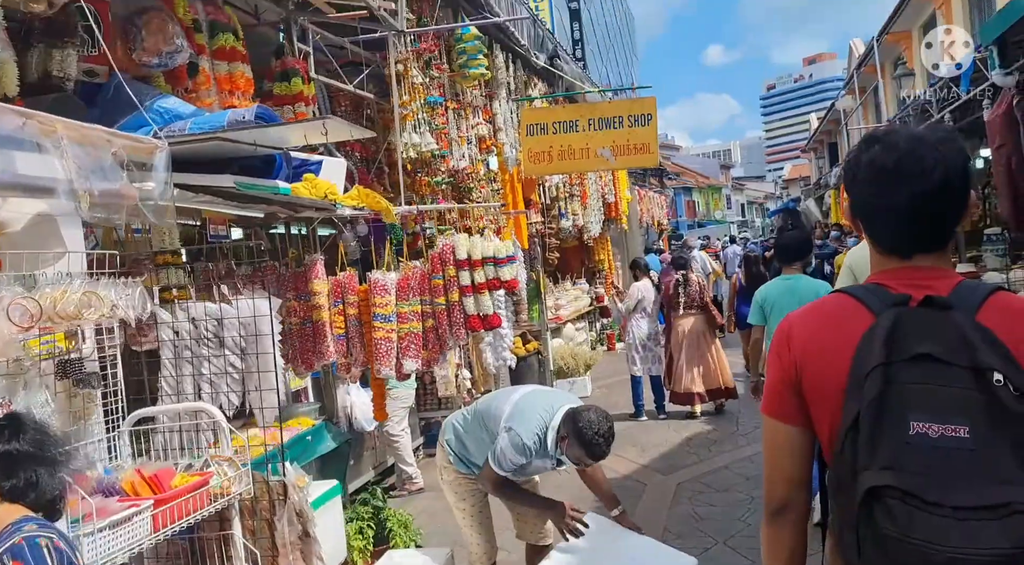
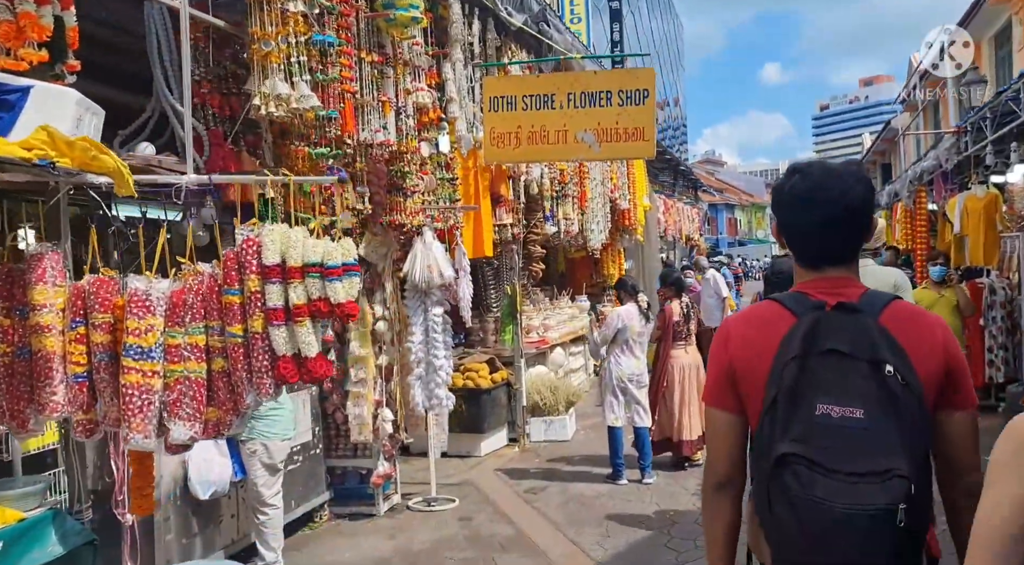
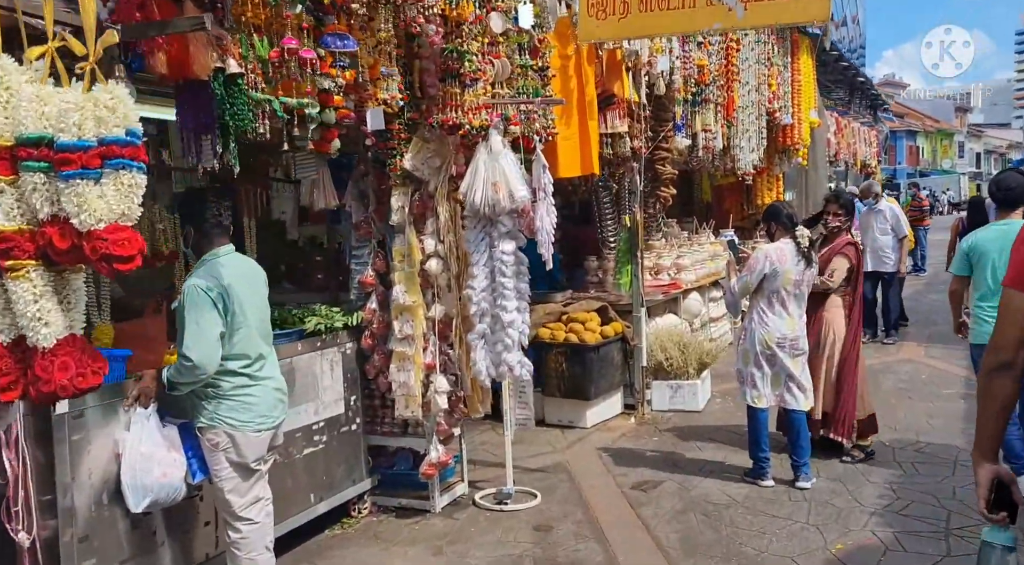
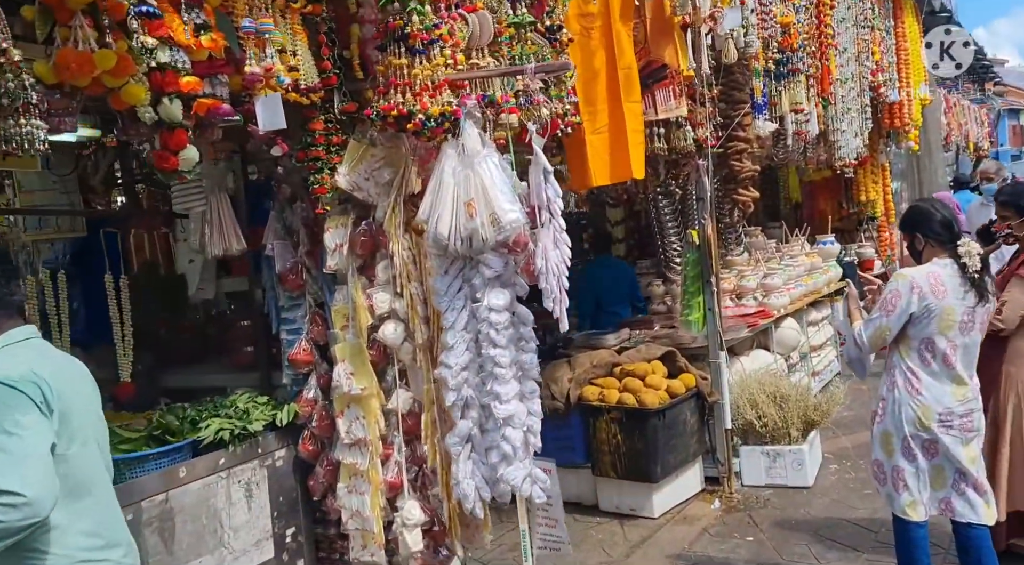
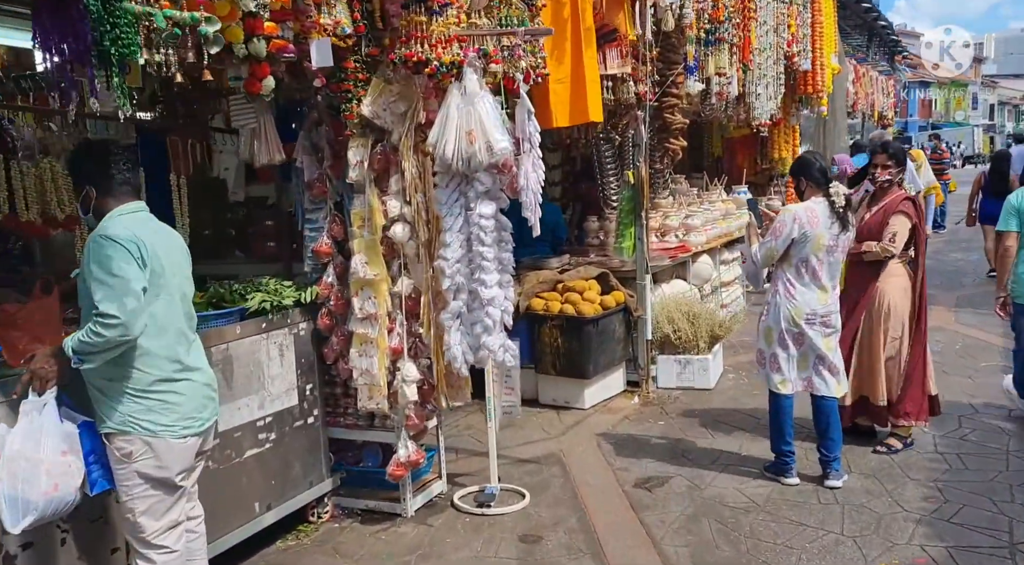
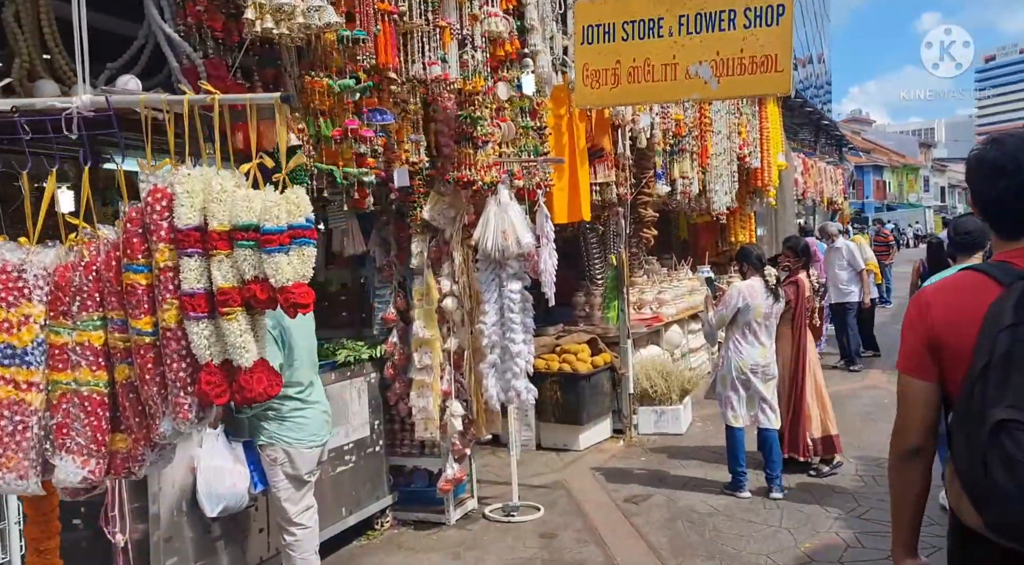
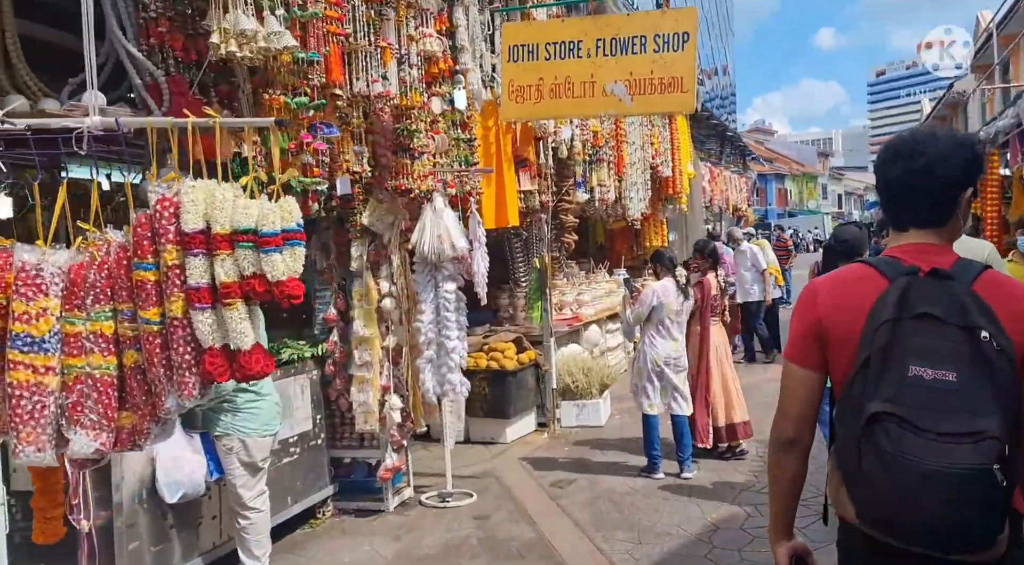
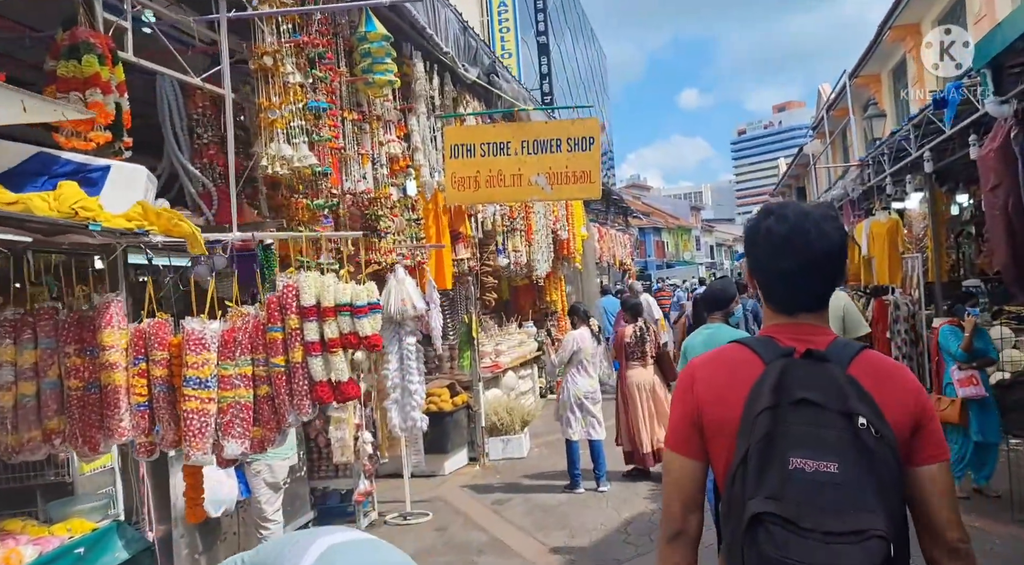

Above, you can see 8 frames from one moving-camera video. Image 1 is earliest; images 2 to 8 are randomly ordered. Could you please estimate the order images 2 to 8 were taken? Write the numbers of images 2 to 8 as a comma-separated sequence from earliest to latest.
8, 2, 7, 6, 3, 5, 4
